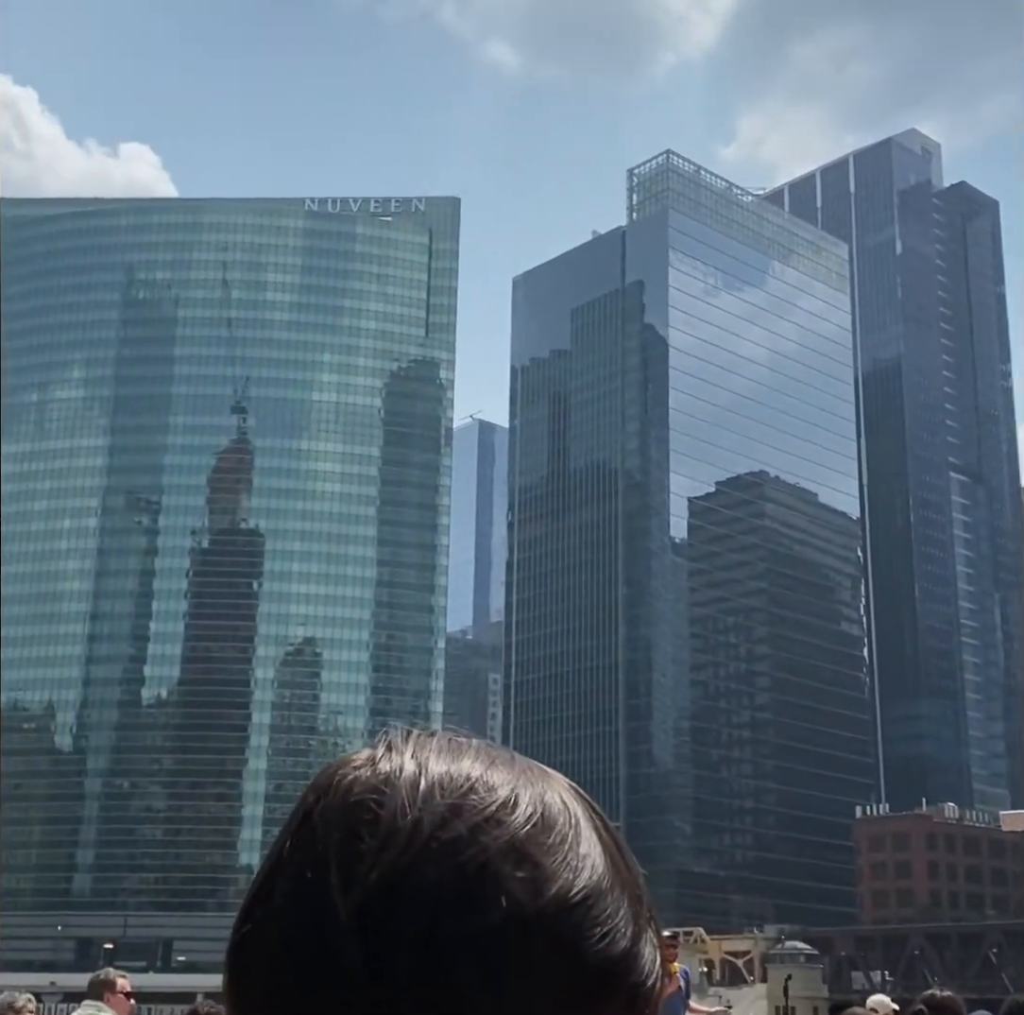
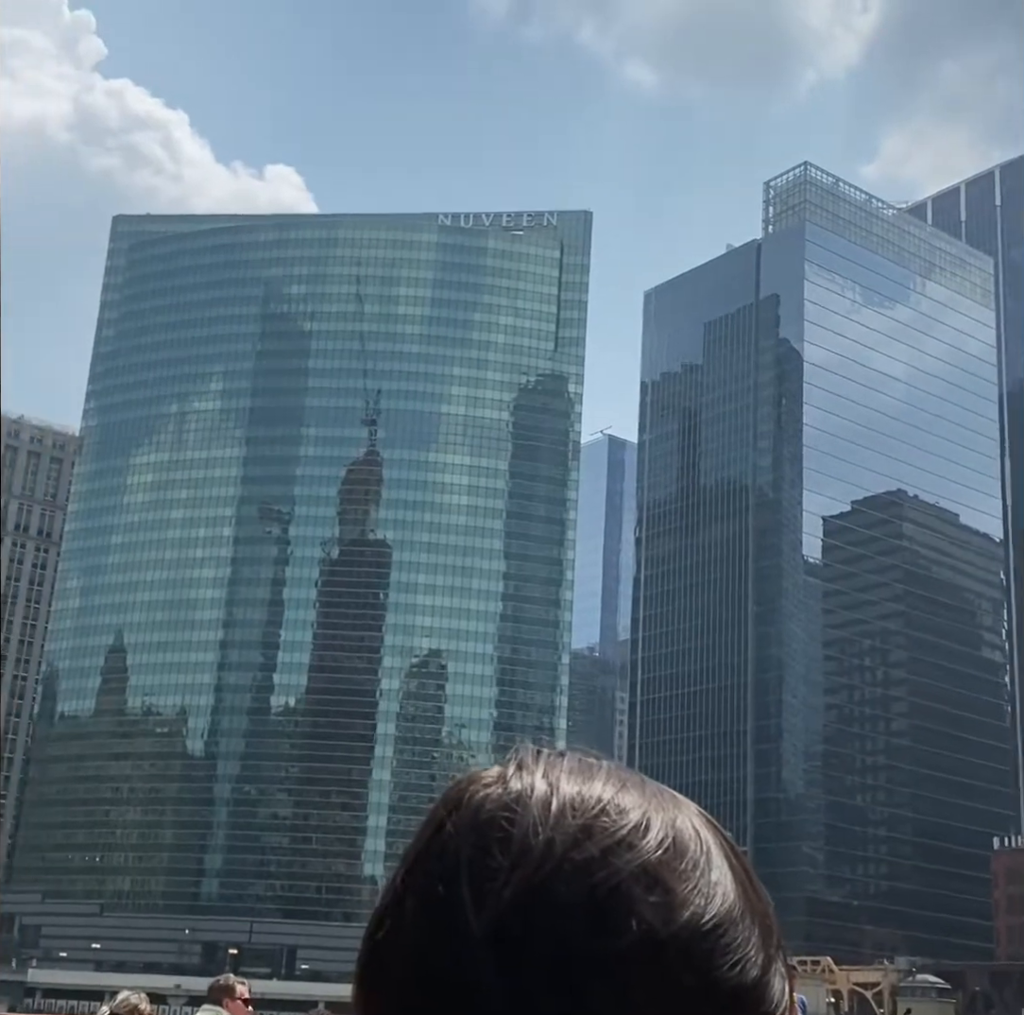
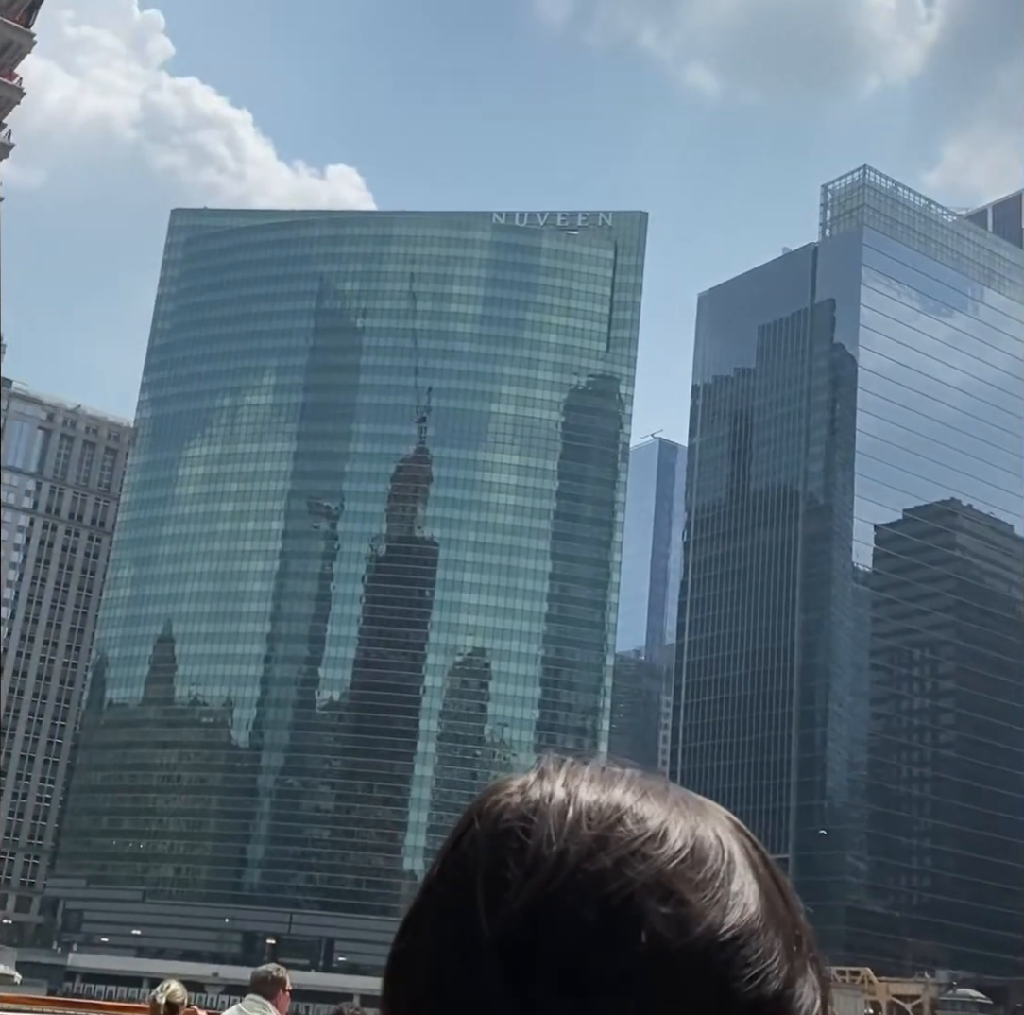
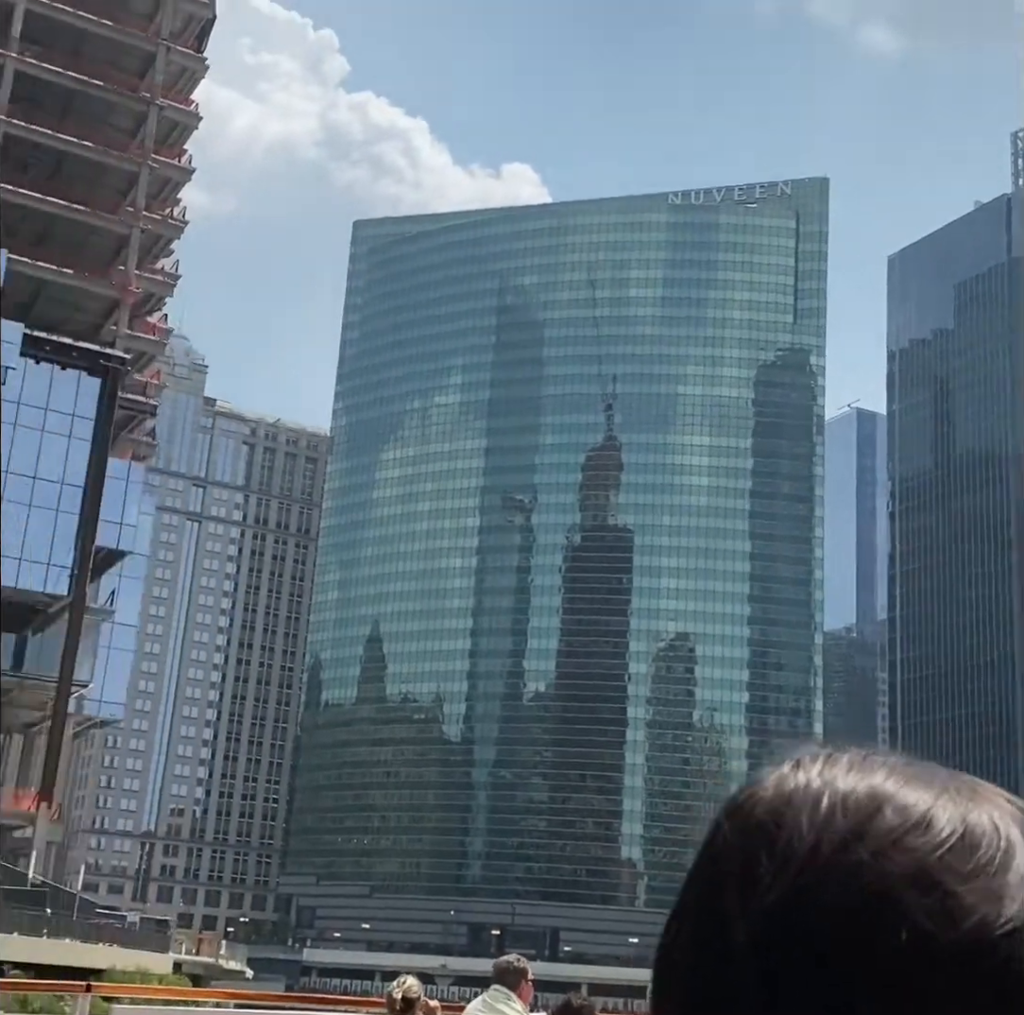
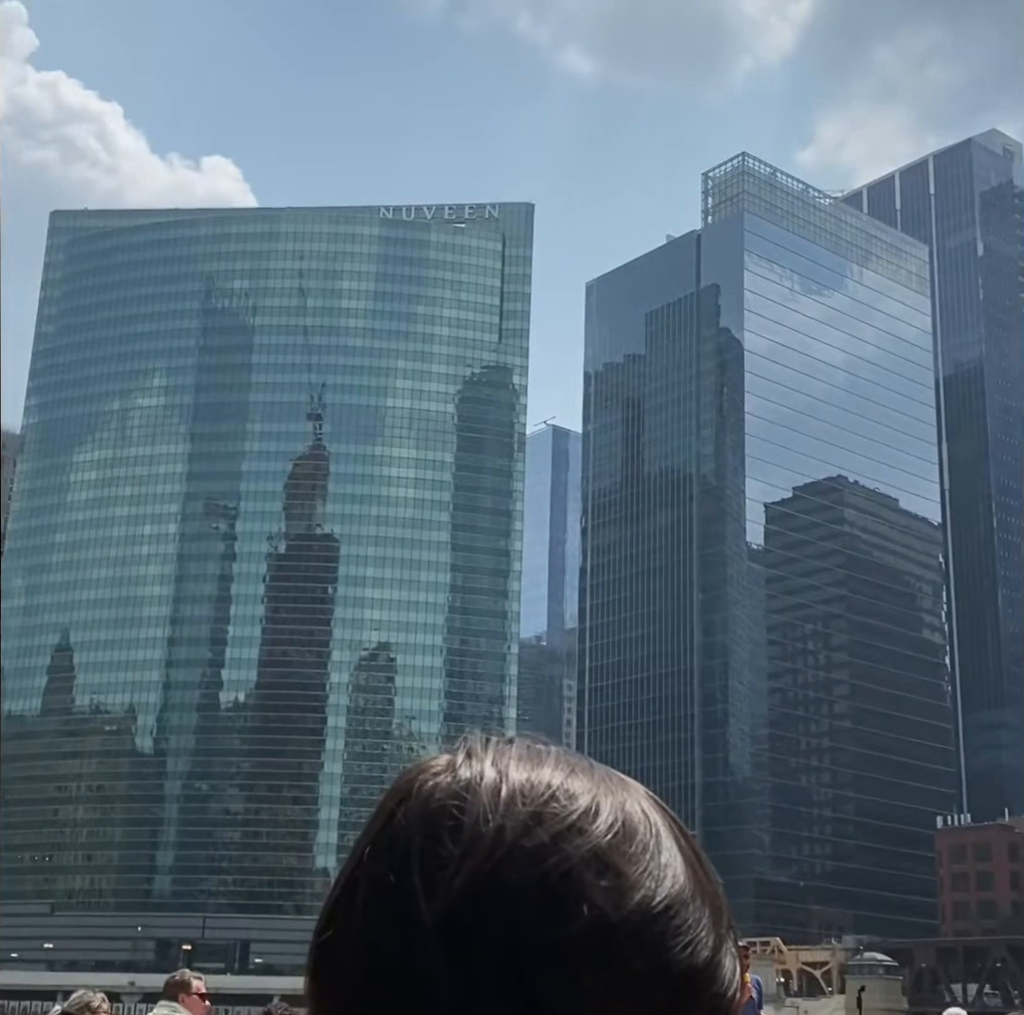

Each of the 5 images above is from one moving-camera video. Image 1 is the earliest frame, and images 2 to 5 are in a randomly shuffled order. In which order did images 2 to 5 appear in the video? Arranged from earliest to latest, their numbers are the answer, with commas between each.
5, 2, 3, 4
